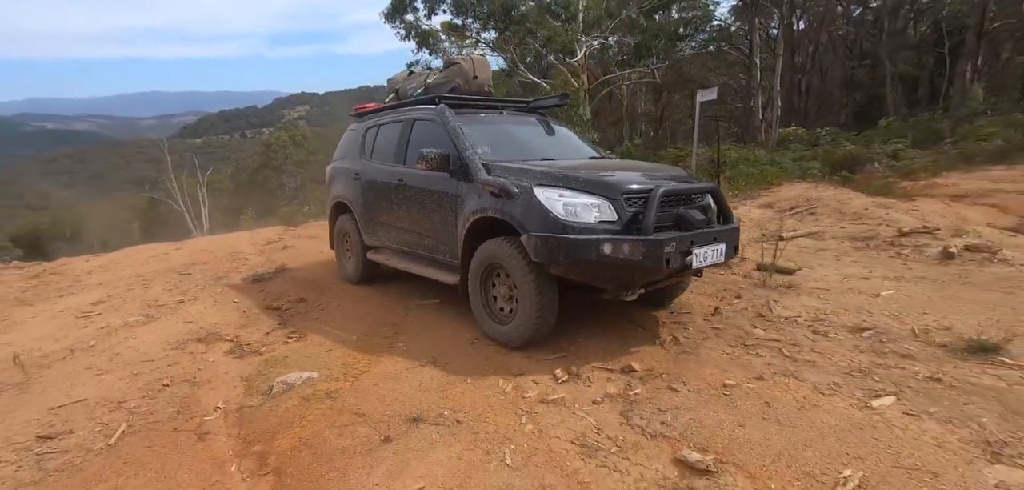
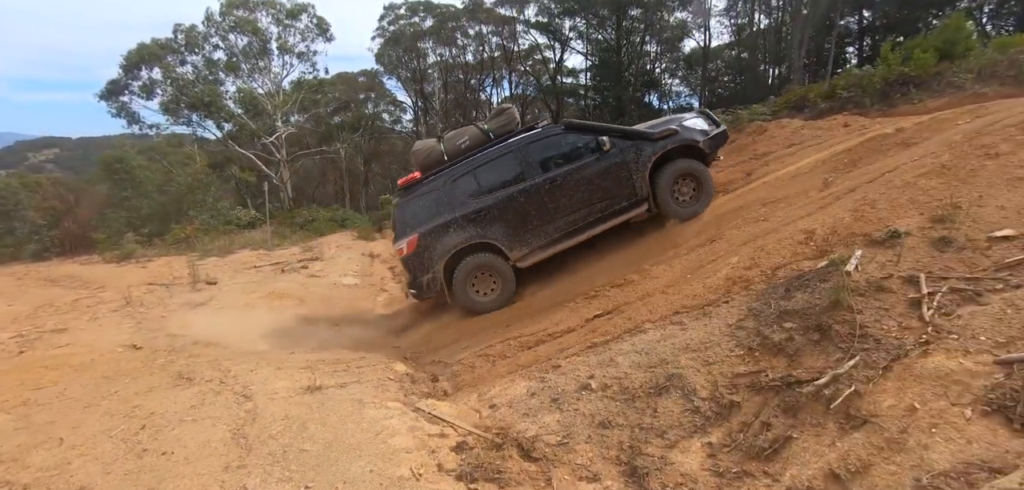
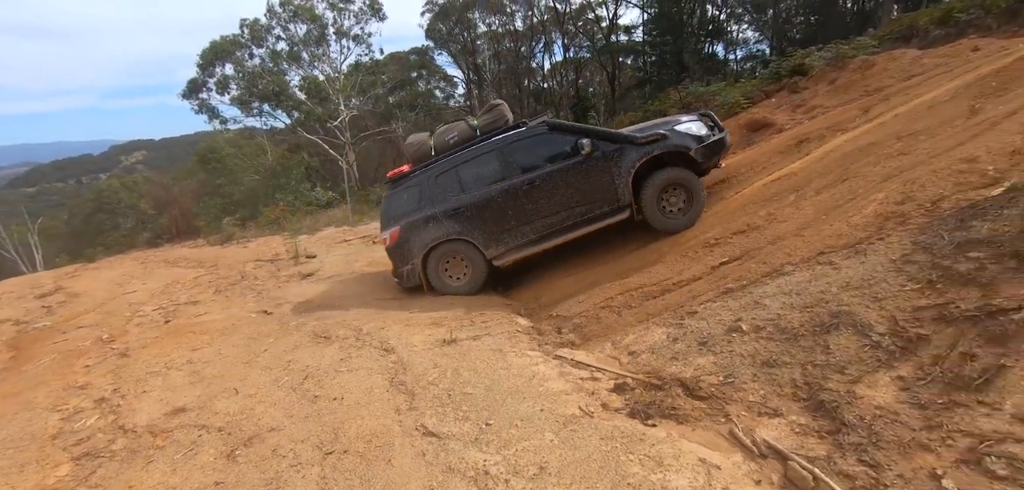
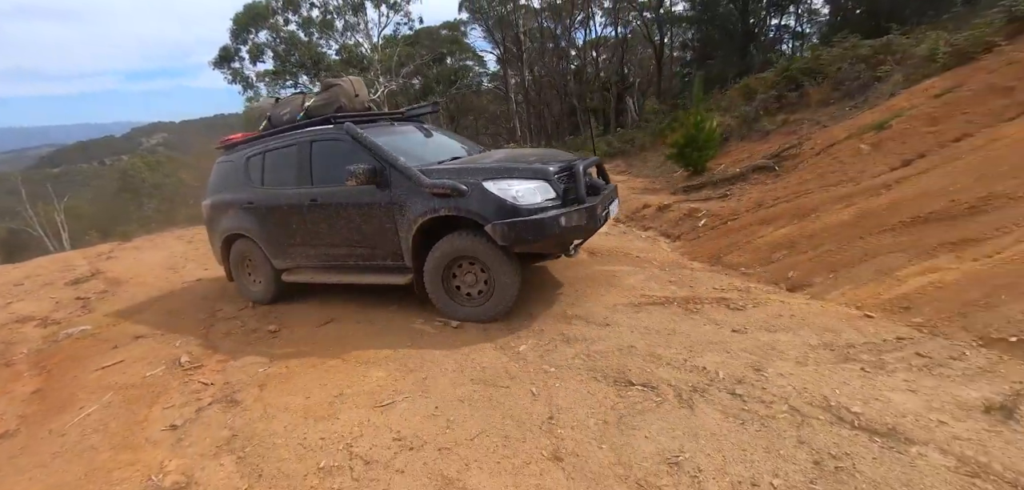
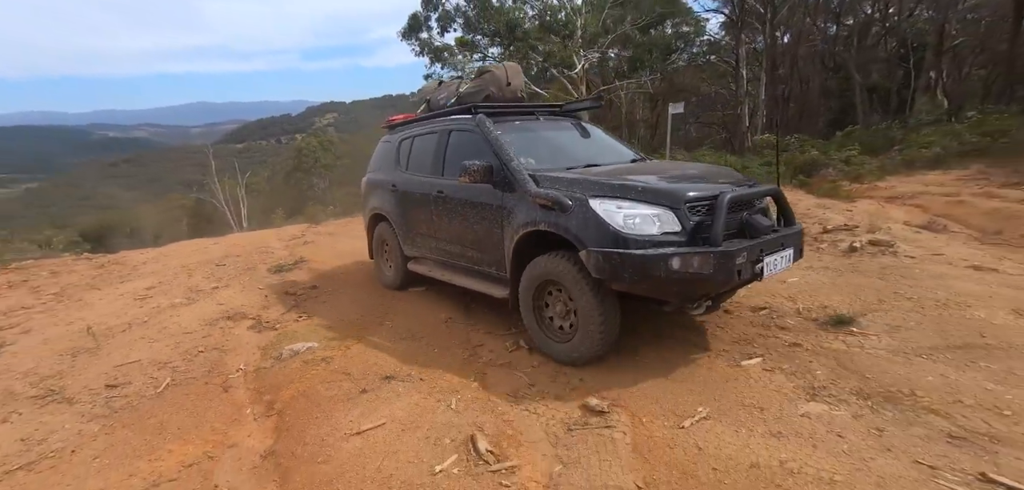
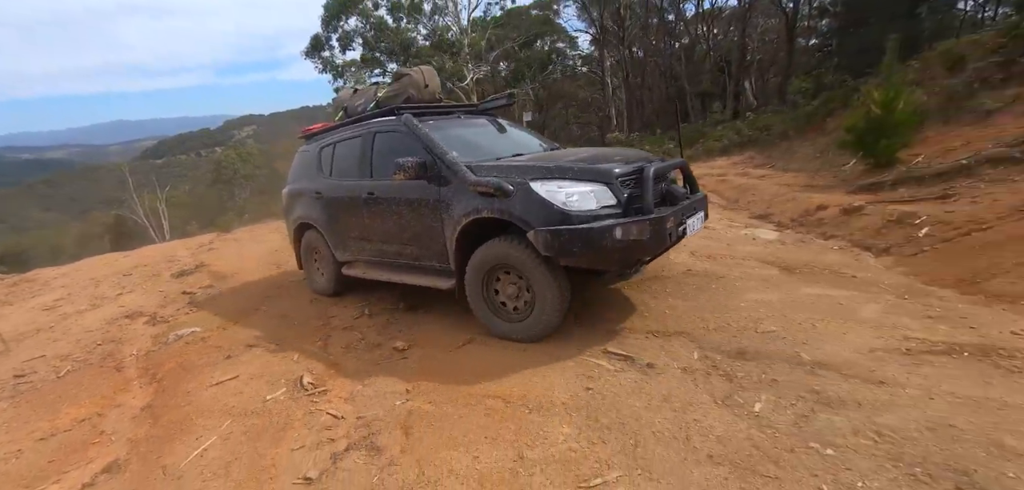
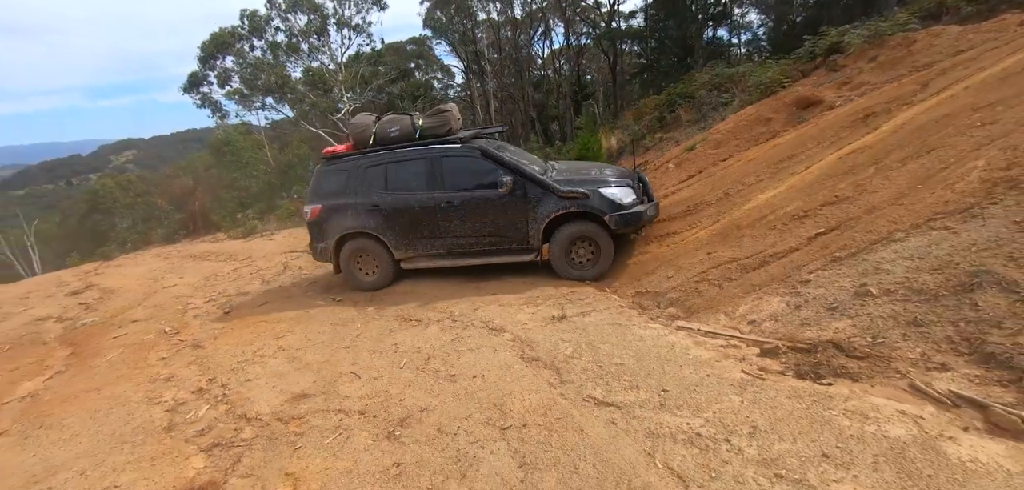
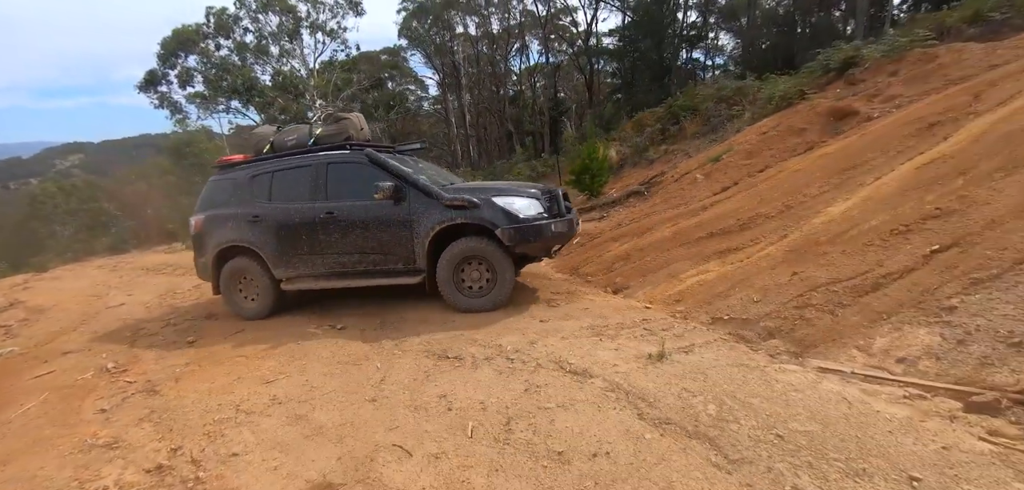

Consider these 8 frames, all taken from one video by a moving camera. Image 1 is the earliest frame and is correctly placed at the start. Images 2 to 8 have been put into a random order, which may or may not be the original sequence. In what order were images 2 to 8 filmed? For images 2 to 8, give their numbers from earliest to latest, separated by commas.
5, 6, 4, 8, 7, 3, 2
